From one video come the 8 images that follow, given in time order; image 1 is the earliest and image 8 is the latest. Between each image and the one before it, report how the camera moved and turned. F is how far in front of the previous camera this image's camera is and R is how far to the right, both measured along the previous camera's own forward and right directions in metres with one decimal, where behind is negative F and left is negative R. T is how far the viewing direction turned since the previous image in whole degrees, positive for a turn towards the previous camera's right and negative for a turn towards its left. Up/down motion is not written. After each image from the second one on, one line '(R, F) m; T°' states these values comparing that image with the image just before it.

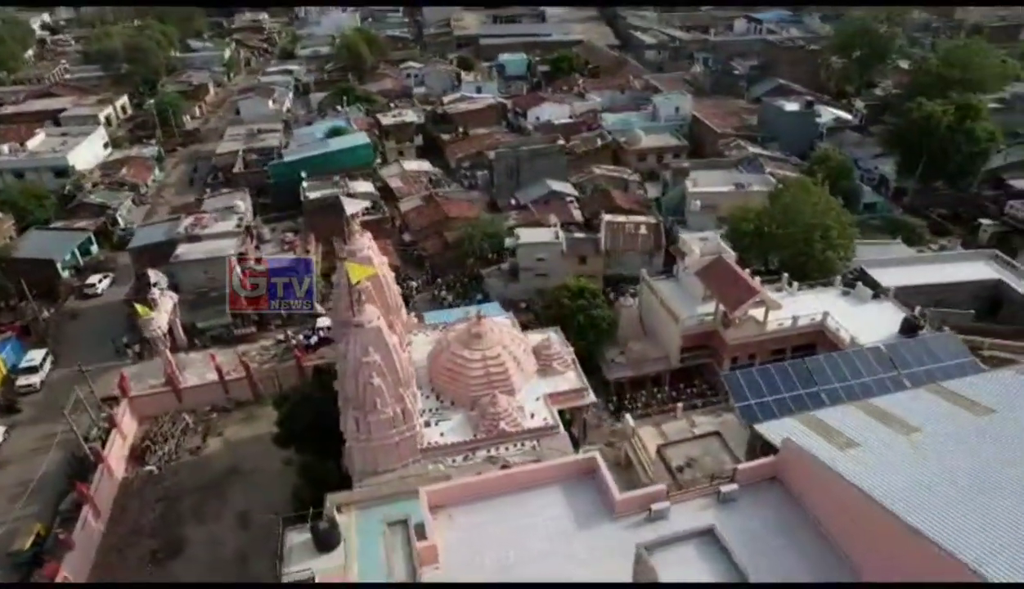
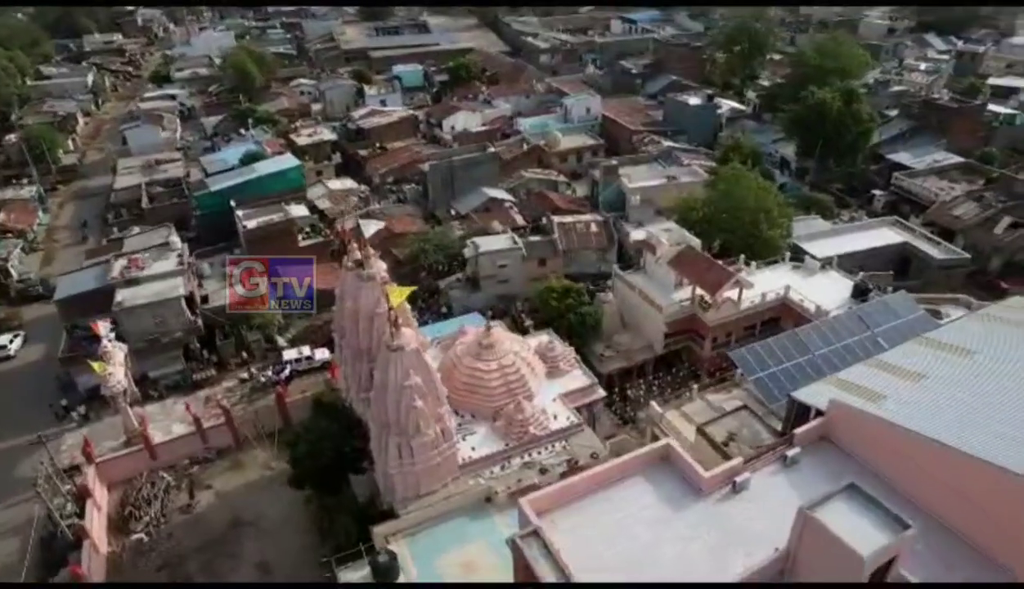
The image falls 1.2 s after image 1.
(-3.5, 0.0) m; +10°
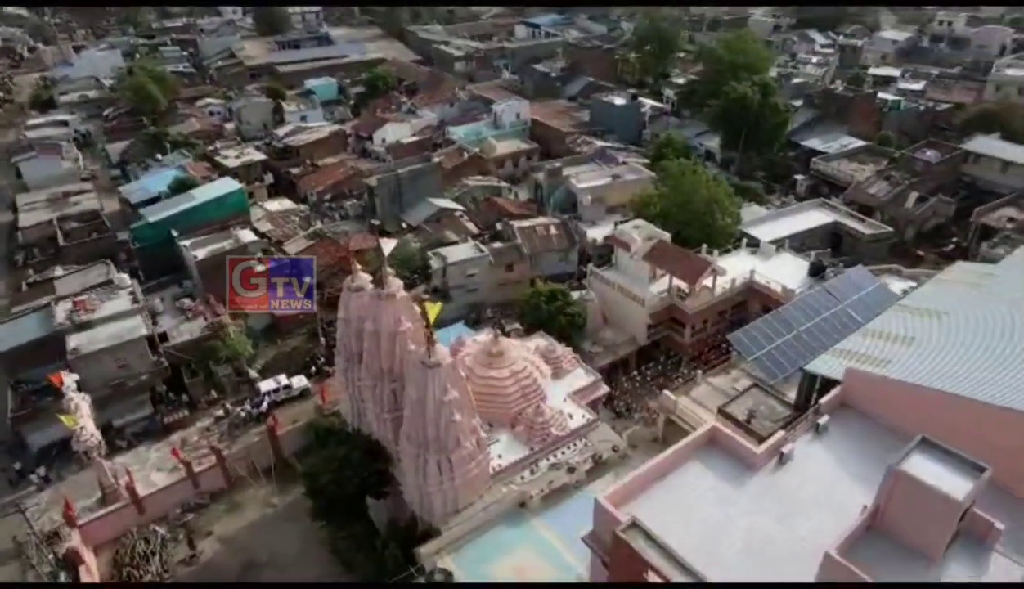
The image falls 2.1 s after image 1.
(-2.8, -0.1) m; +8°
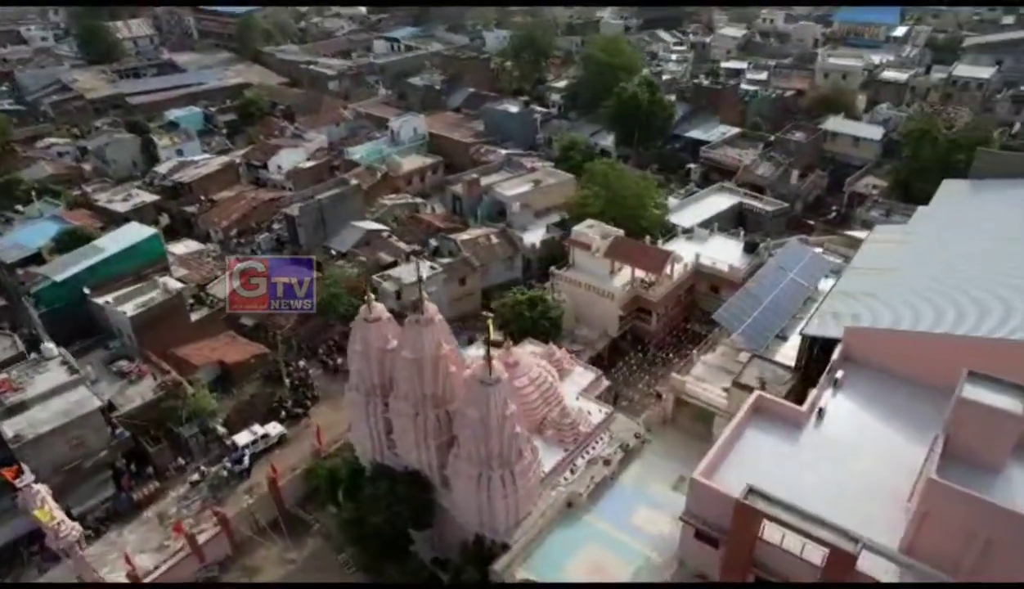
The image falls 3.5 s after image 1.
(-4.3, +0.1) m; +12°
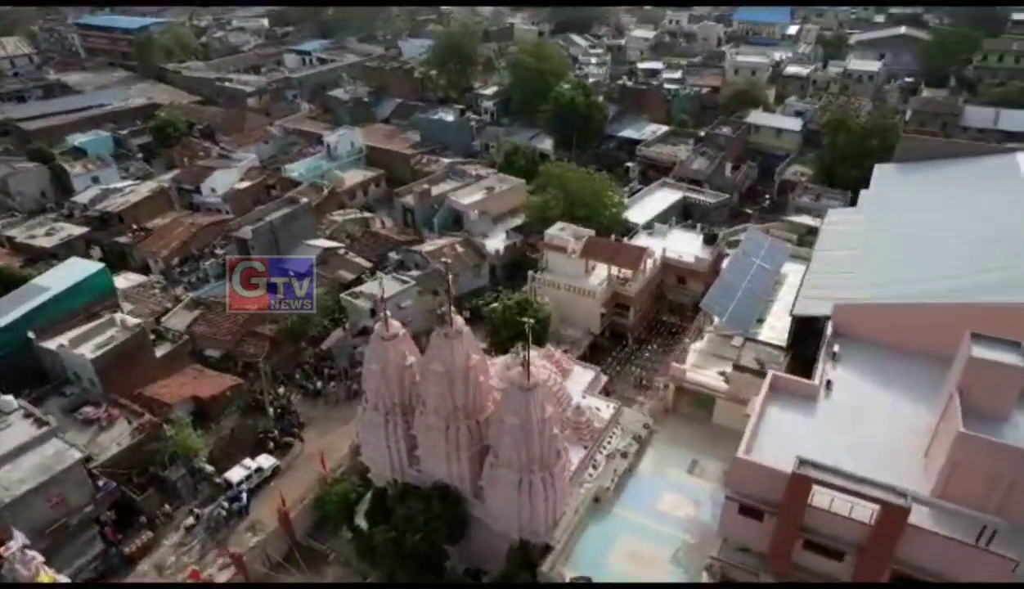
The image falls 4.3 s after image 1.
(-2.7, -0.1) m; +8°
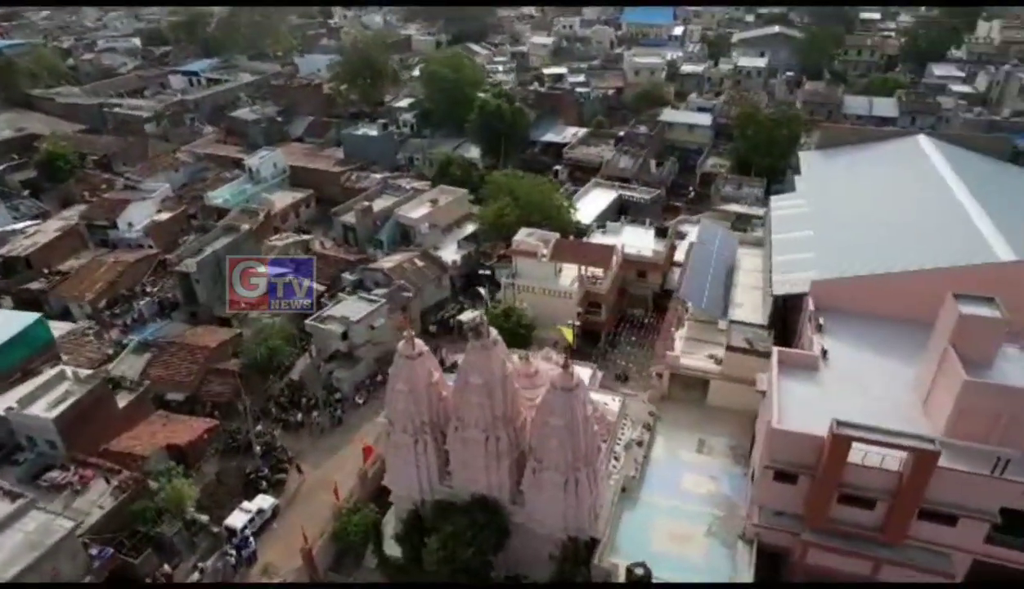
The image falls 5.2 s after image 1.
(-3.3, -0.1) m; +9°
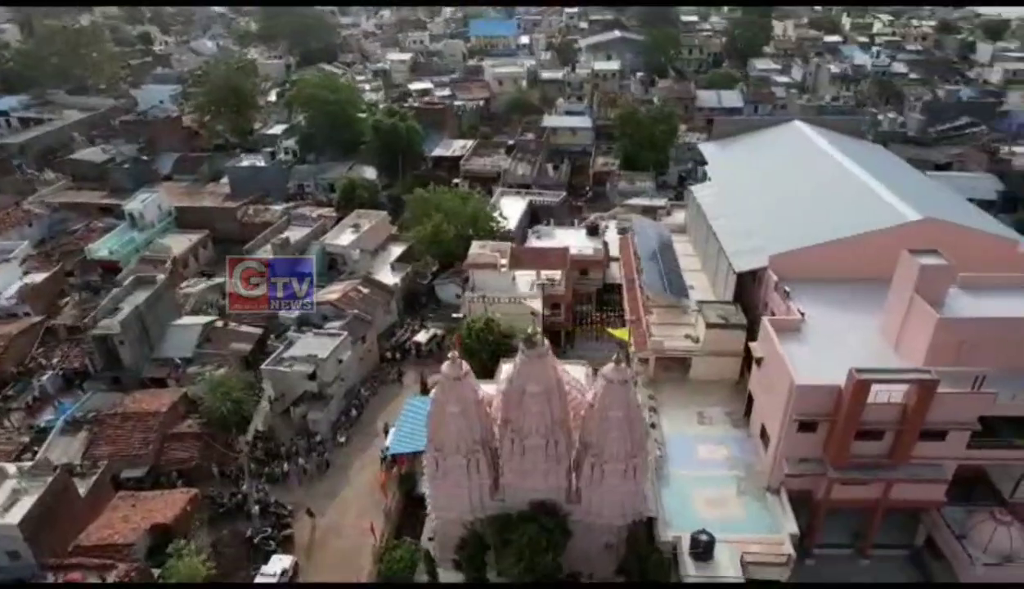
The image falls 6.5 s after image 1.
(-4.9, 0.0) m; +13°
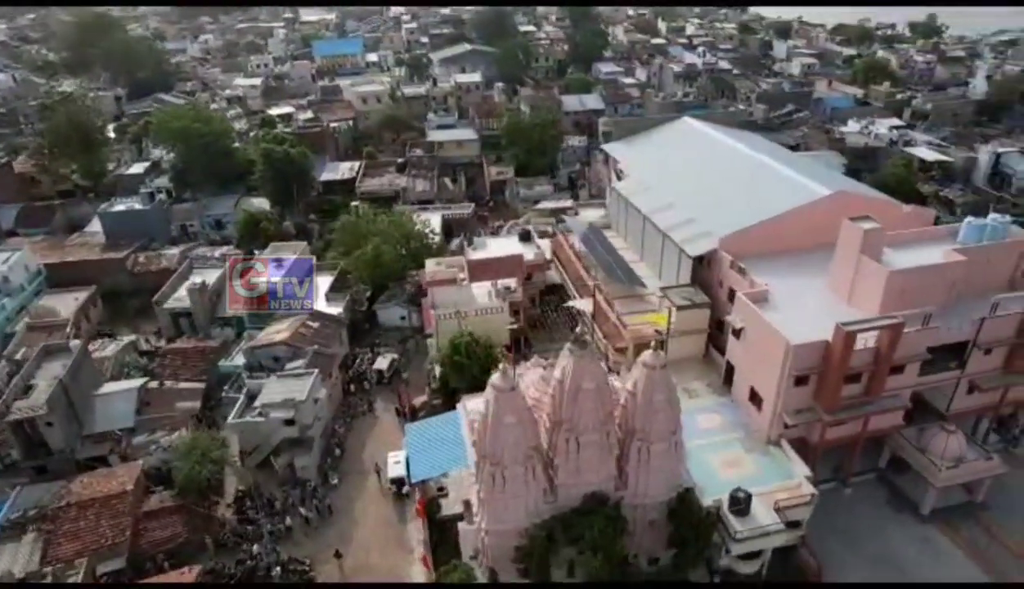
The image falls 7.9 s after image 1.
(-5.1, +0.1) m; +14°
